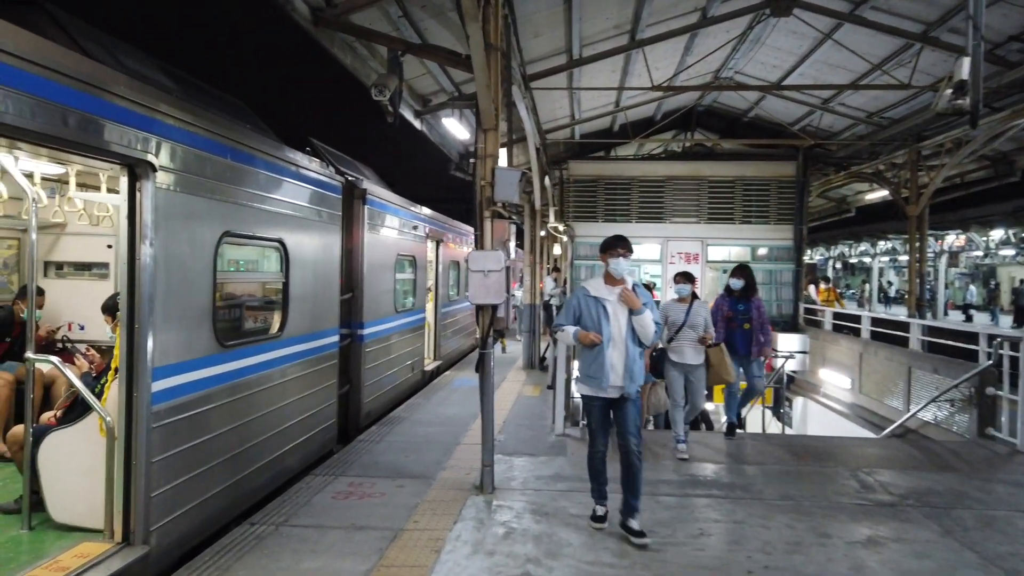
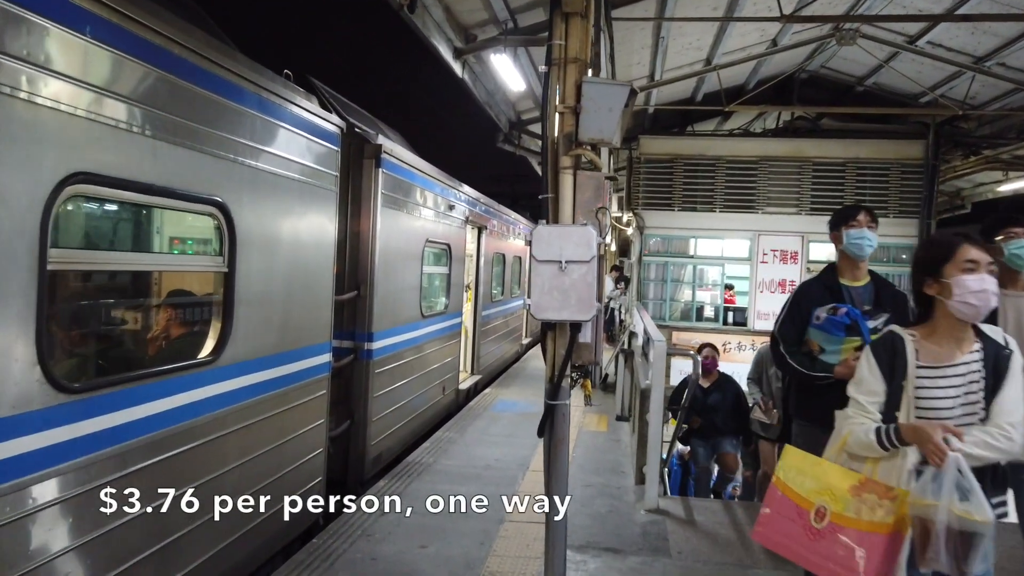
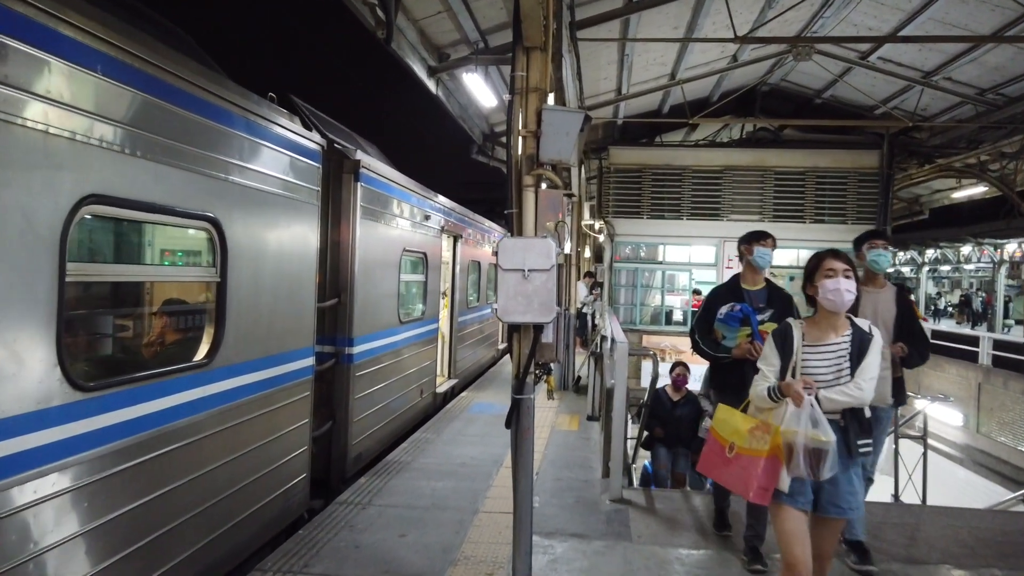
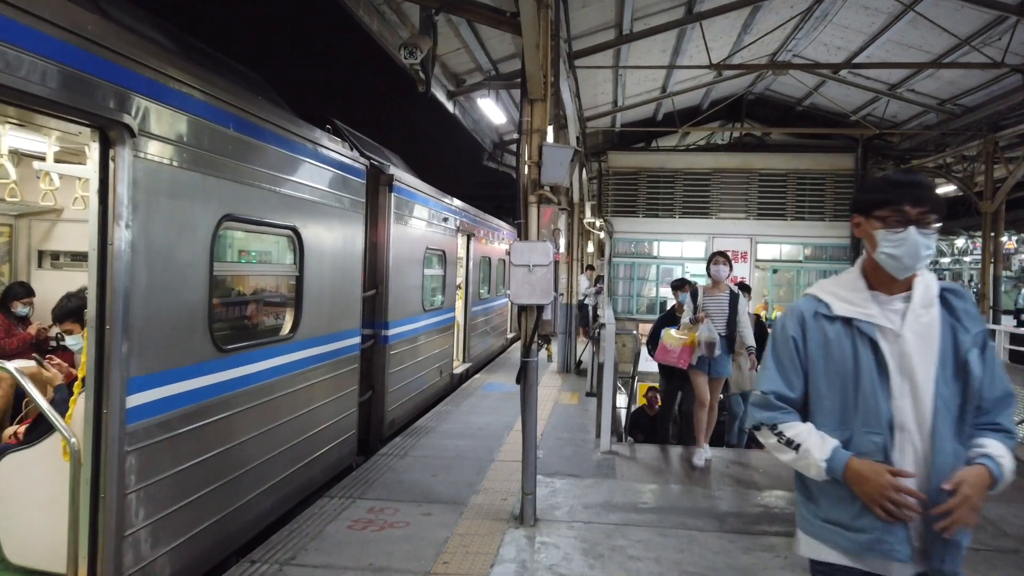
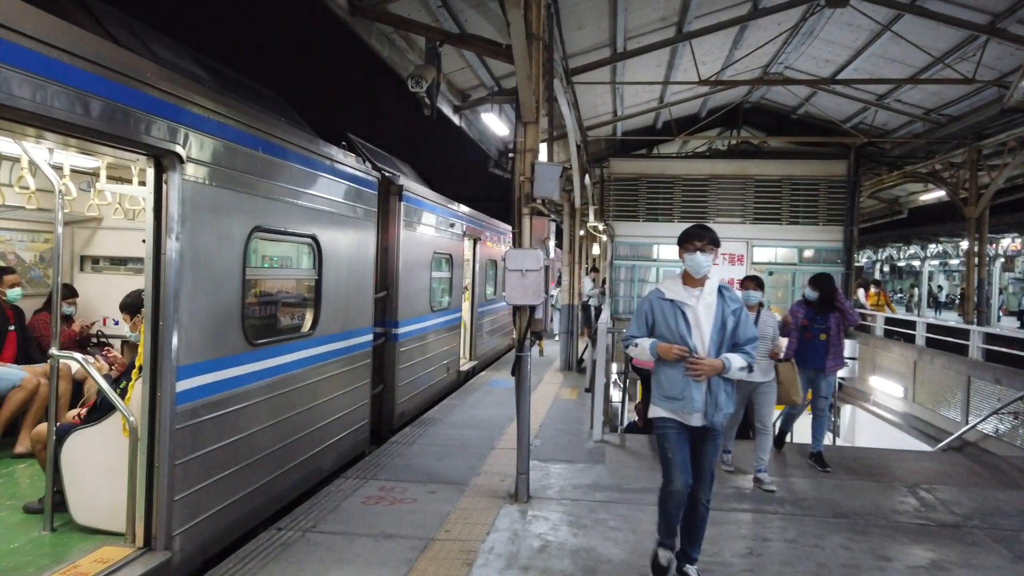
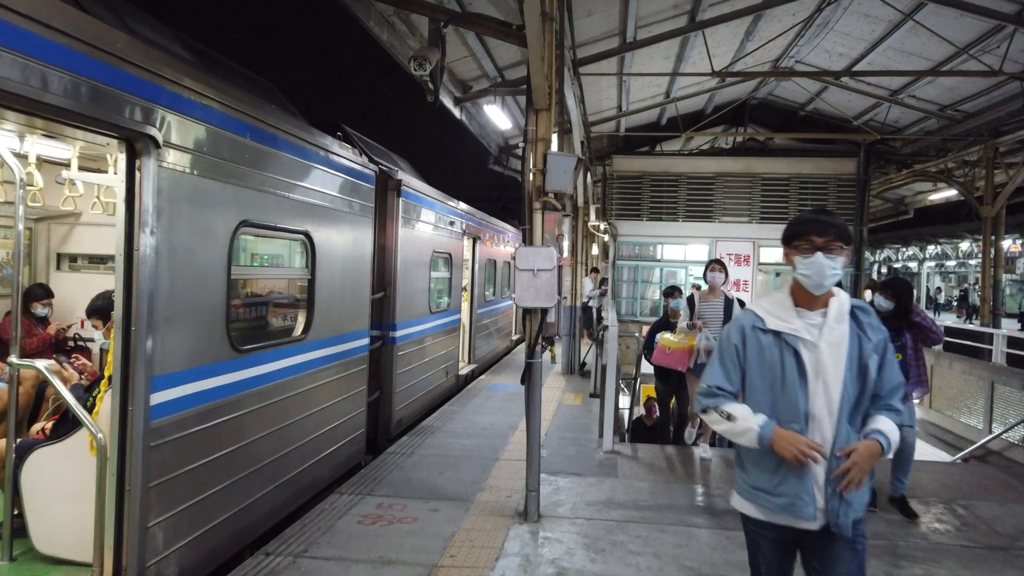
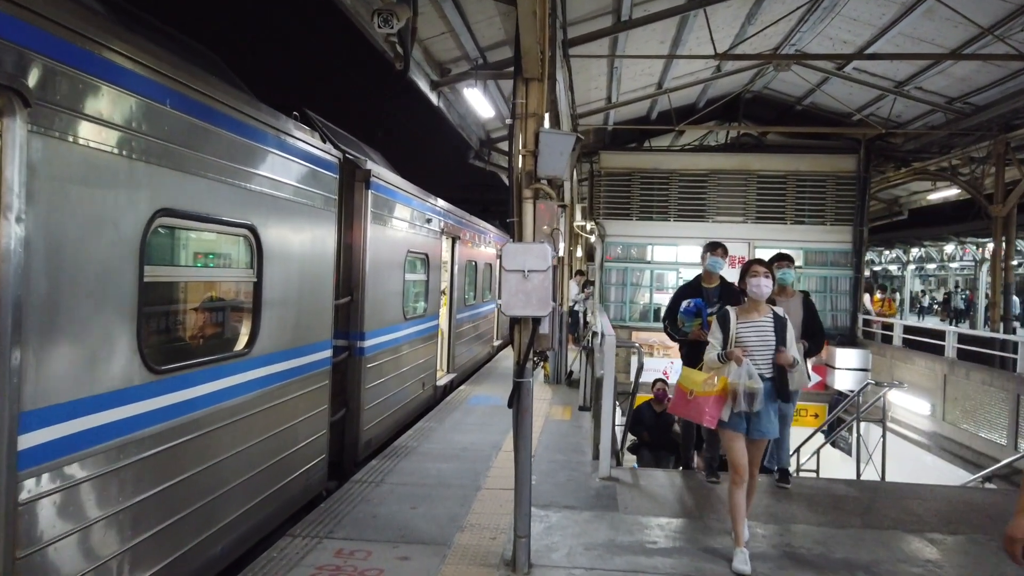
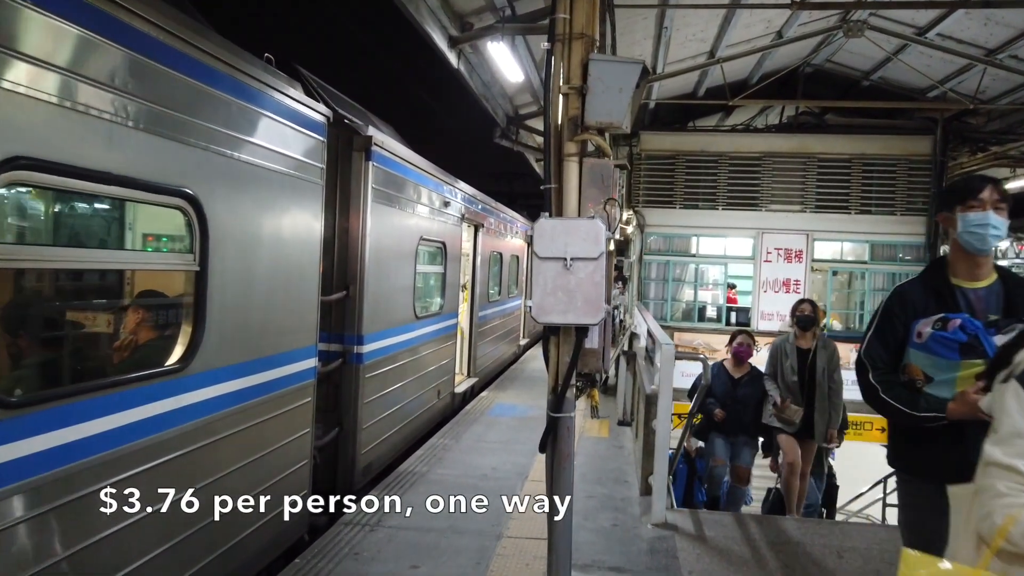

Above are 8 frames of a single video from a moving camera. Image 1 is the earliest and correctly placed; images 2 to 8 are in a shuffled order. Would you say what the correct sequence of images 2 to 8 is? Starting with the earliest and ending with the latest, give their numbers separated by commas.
5, 6, 4, 7, 3, 2, 8
